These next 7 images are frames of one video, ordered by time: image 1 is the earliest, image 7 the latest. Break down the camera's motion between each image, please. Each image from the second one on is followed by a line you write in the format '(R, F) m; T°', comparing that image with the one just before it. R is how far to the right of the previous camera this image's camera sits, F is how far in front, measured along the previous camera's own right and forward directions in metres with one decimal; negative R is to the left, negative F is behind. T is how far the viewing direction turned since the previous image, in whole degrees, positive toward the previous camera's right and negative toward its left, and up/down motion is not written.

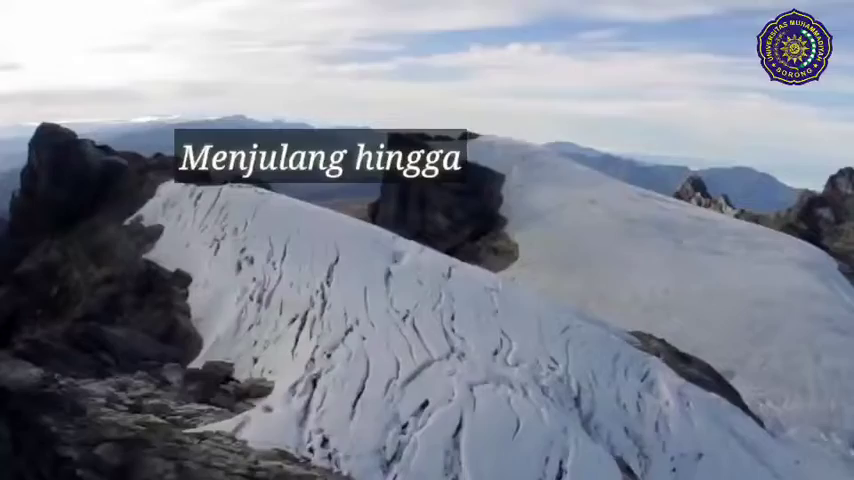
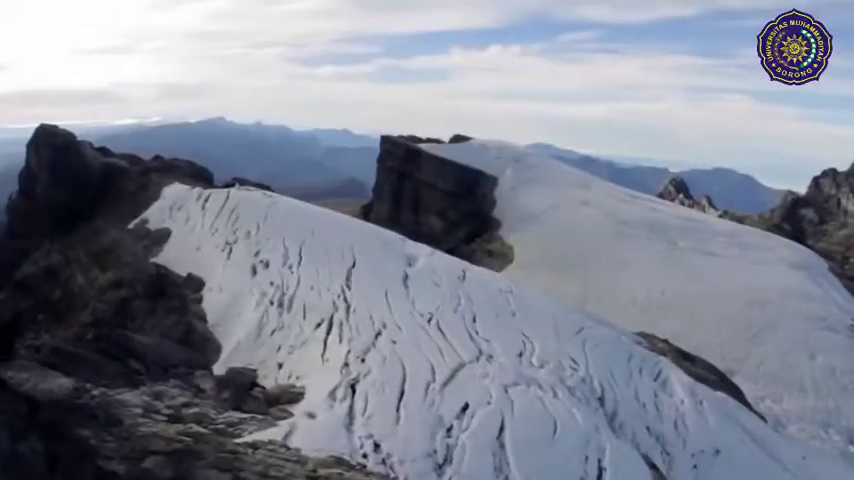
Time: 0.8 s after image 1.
(-1.7, +0.1) m; +3°
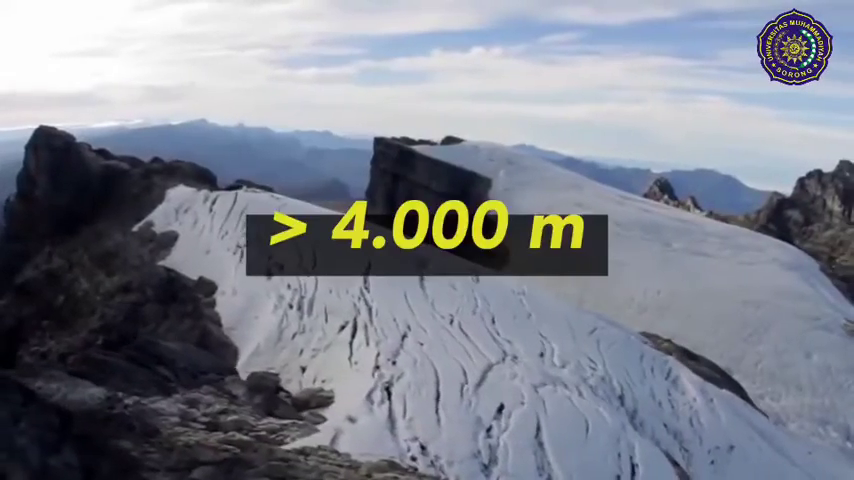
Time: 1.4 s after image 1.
(-1.5, +0.1) m; +3°
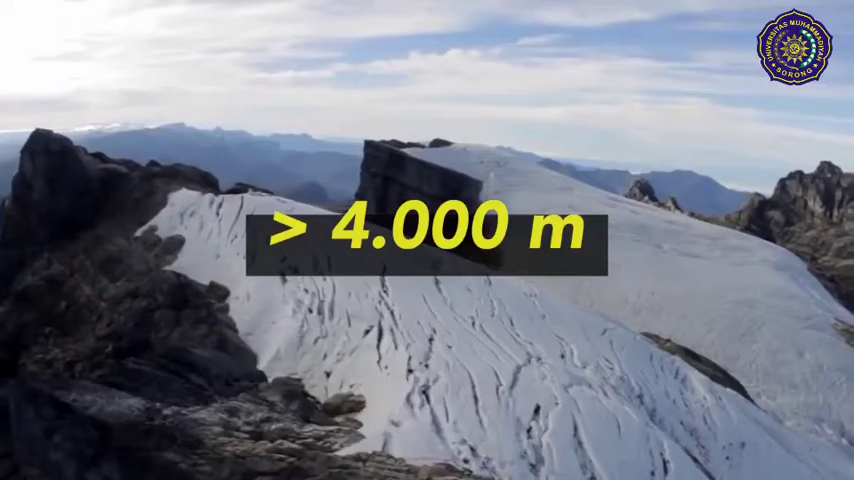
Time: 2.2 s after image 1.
(-1.7, +0.1) m; +3°
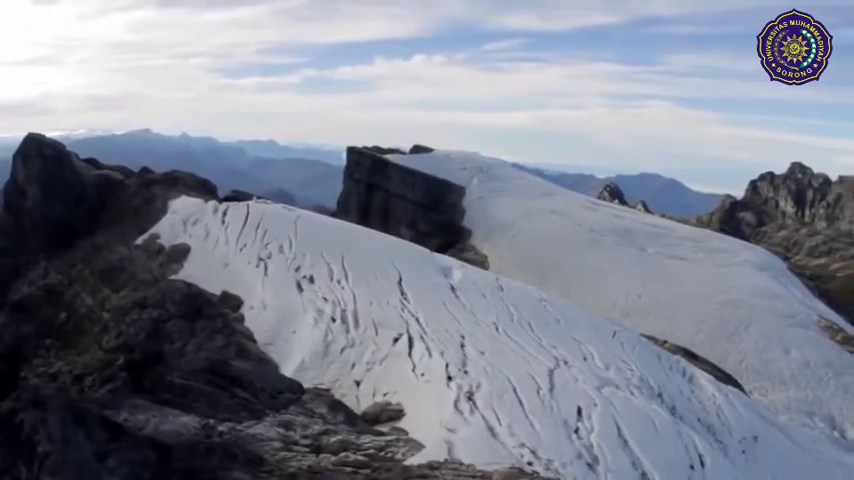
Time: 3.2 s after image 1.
(-2.2, +0.3) m; +4°
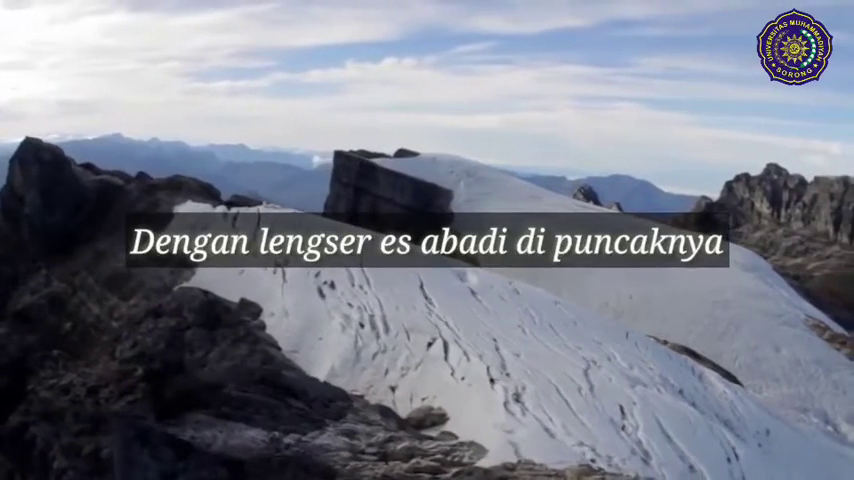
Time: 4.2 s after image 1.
(-2.1, +0.2) m; +4°
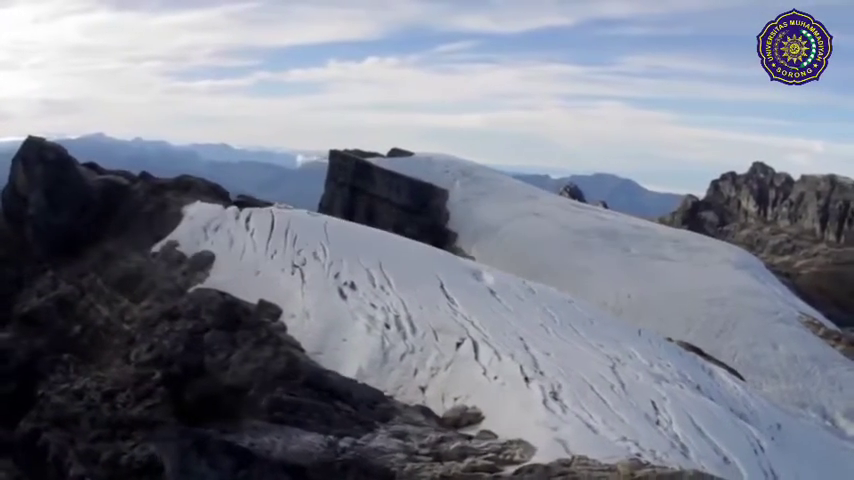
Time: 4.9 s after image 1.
(-1.6, +0.2) m; +3°
